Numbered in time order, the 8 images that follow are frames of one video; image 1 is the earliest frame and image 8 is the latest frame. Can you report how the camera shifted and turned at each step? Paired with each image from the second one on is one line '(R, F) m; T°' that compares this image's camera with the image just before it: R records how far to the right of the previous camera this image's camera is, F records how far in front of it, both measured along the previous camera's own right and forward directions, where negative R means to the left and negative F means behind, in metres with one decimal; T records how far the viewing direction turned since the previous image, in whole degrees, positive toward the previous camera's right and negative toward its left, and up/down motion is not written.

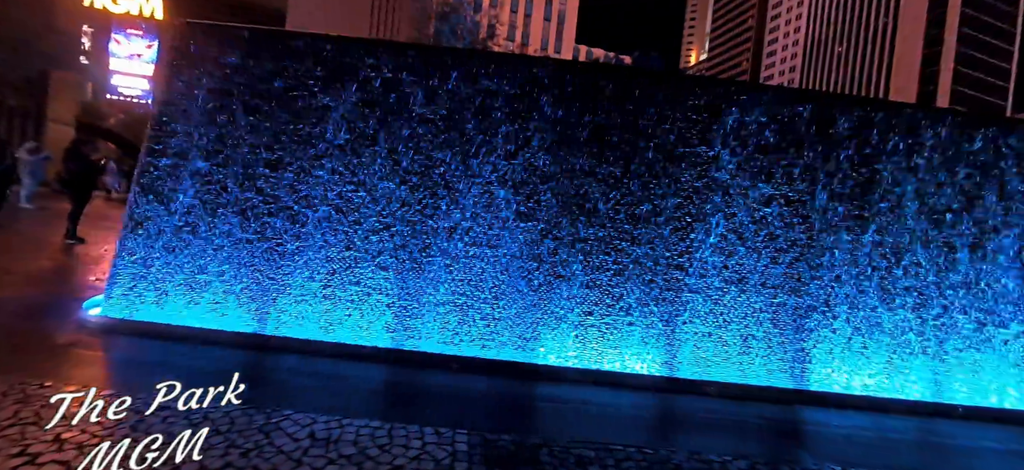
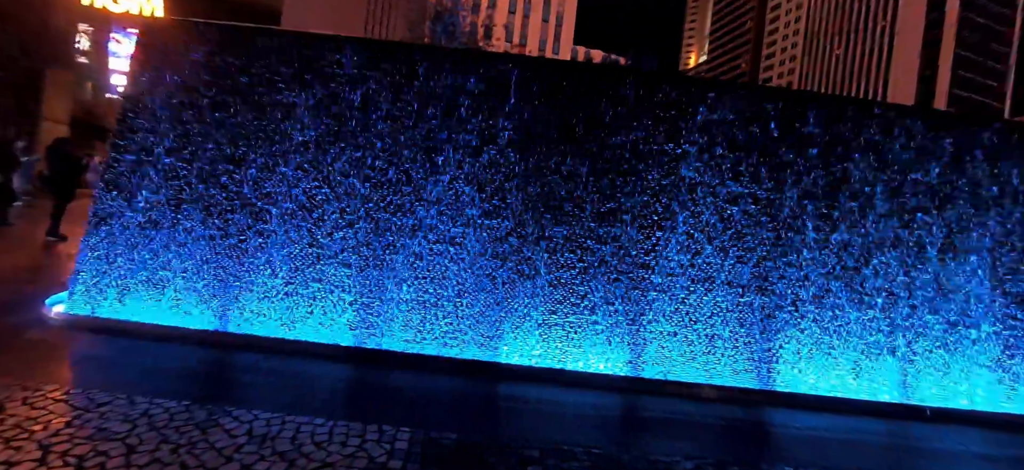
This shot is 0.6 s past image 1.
(+0.3, 0.0) m; 0°
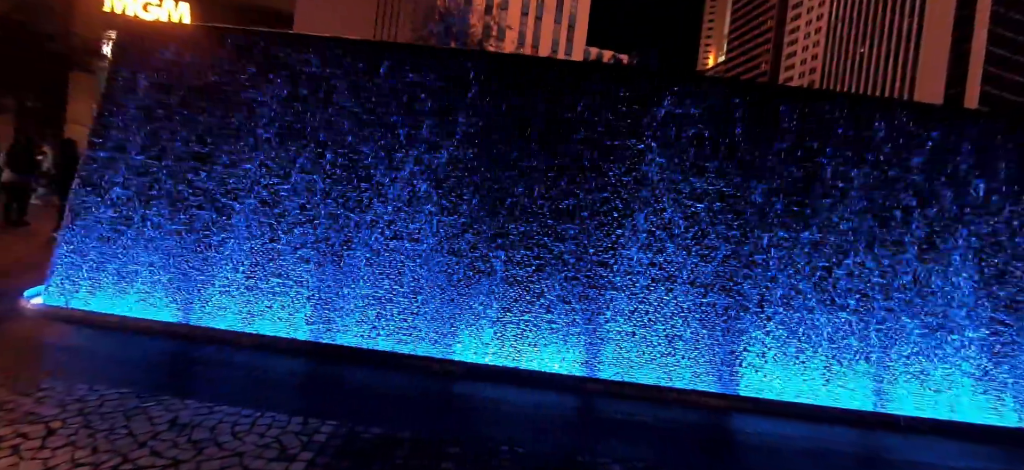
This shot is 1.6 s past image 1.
(+0.5, 0.0) m; -3°
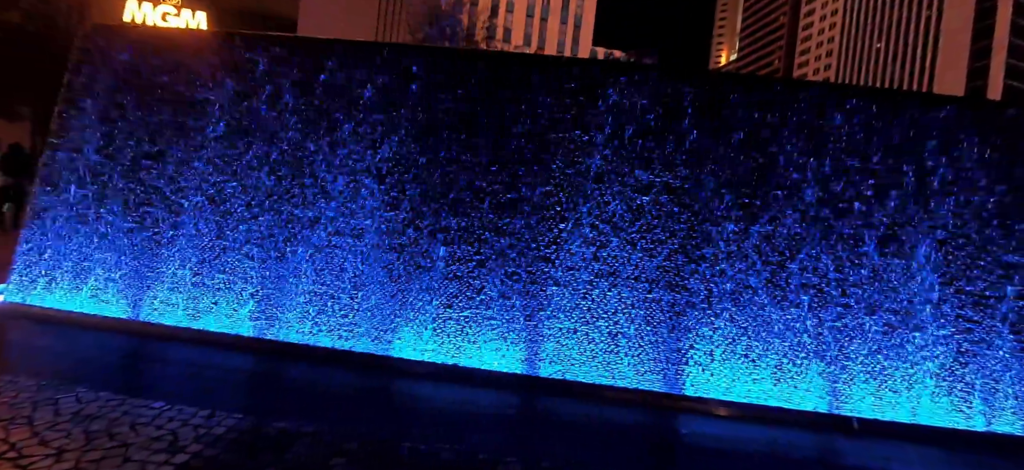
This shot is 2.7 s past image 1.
(+0.6, +0.1) m; -3°
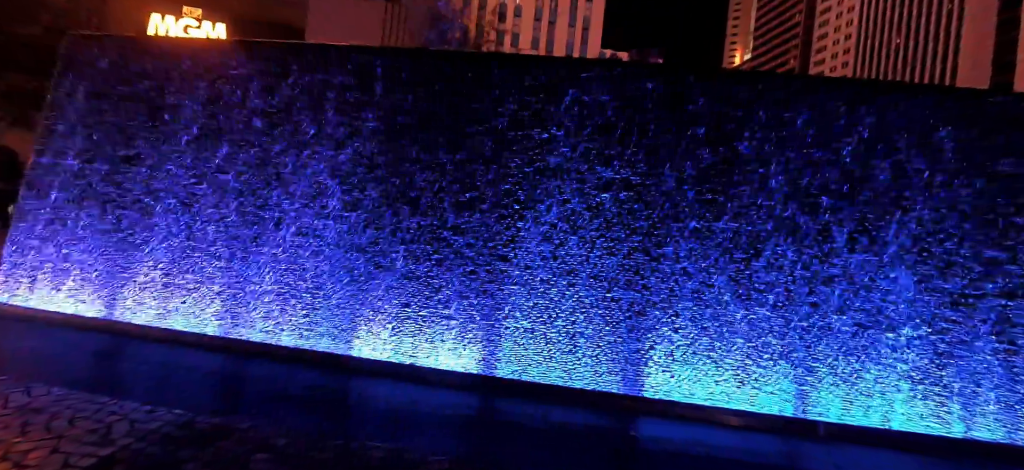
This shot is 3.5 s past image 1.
(+0.5, 0.0) m; -2°
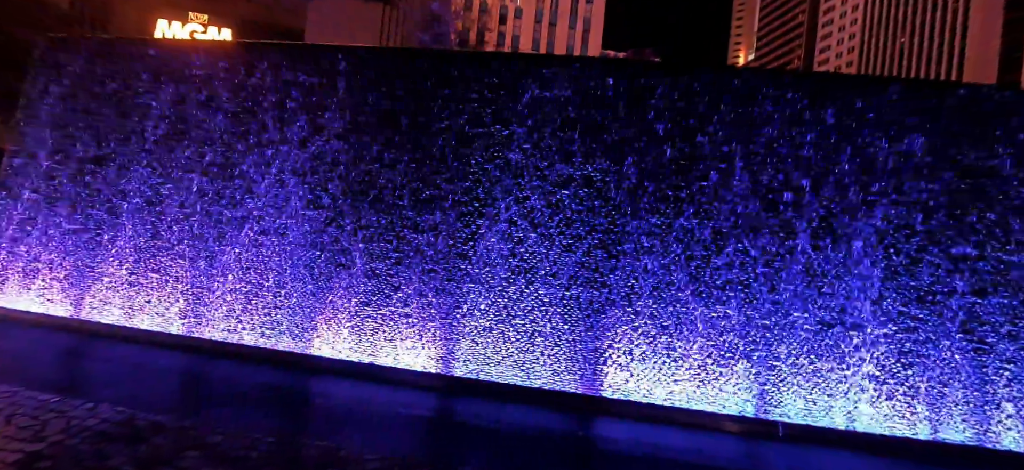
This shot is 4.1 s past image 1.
(+0.4, 0.0) m; -1°
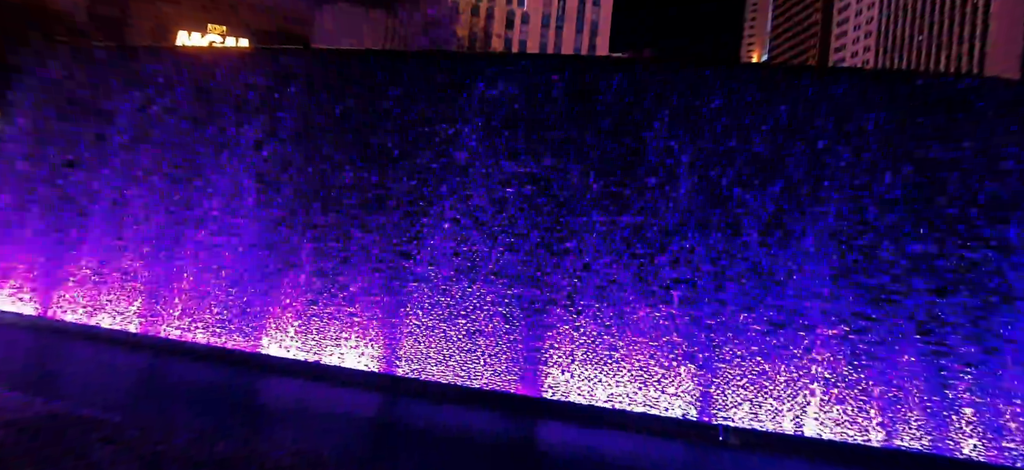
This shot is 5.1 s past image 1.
(+0.6, +0.1) m; -2°
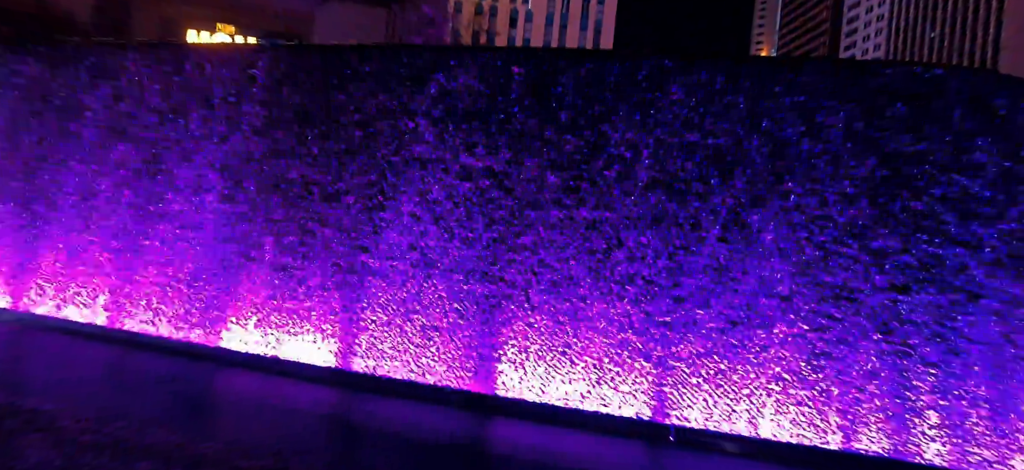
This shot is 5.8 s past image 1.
(+0.4, +0.1) m; -1°
